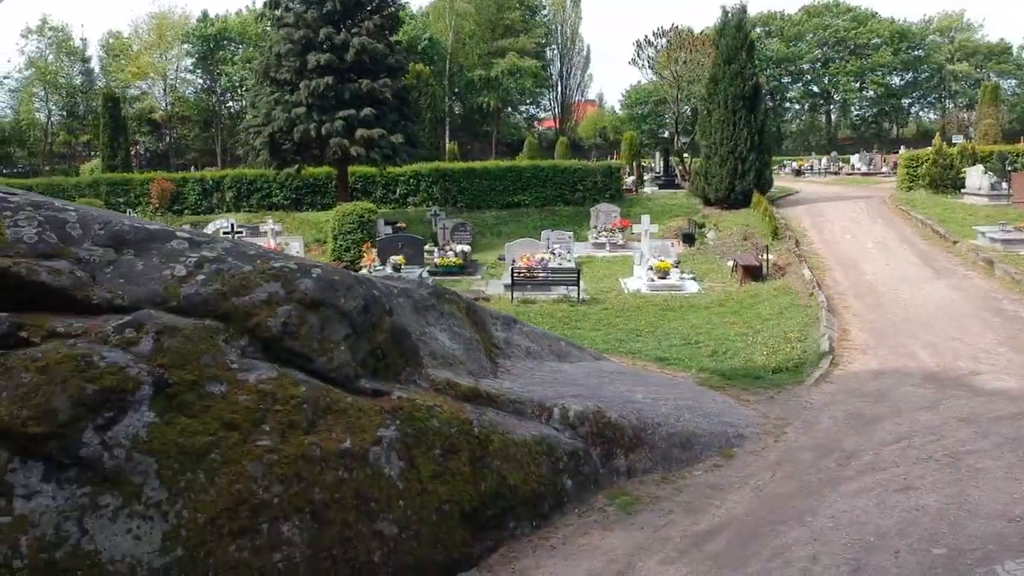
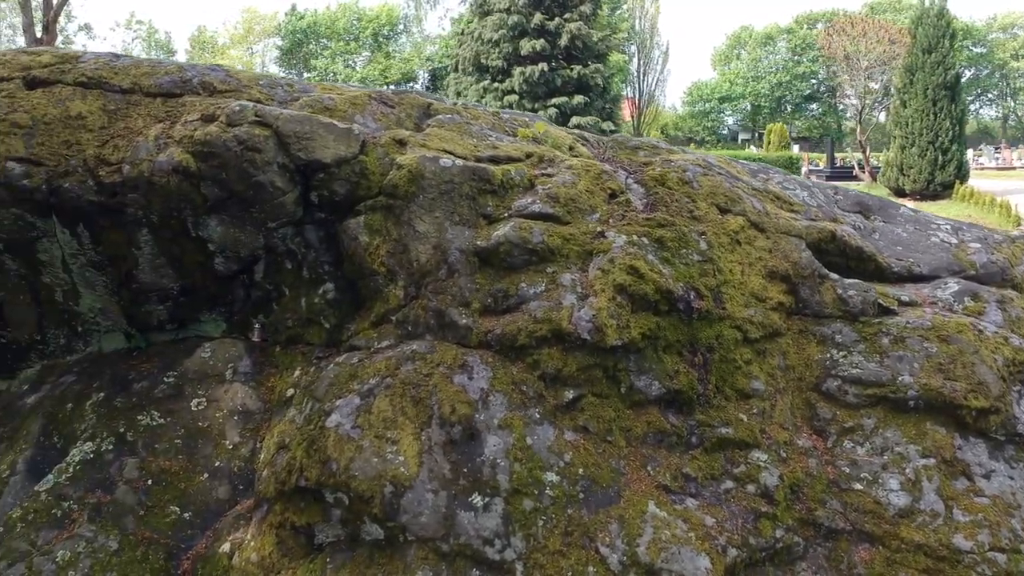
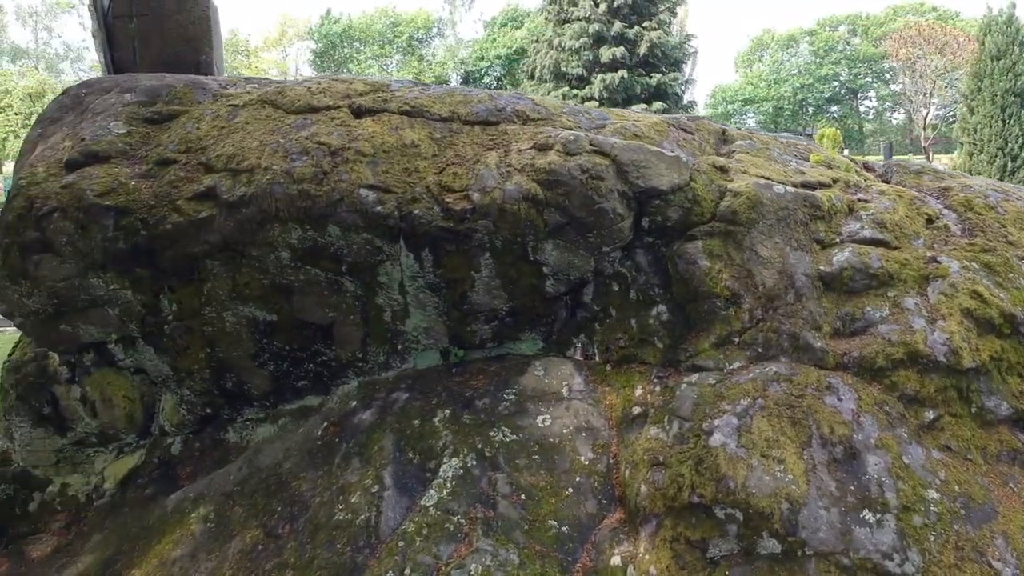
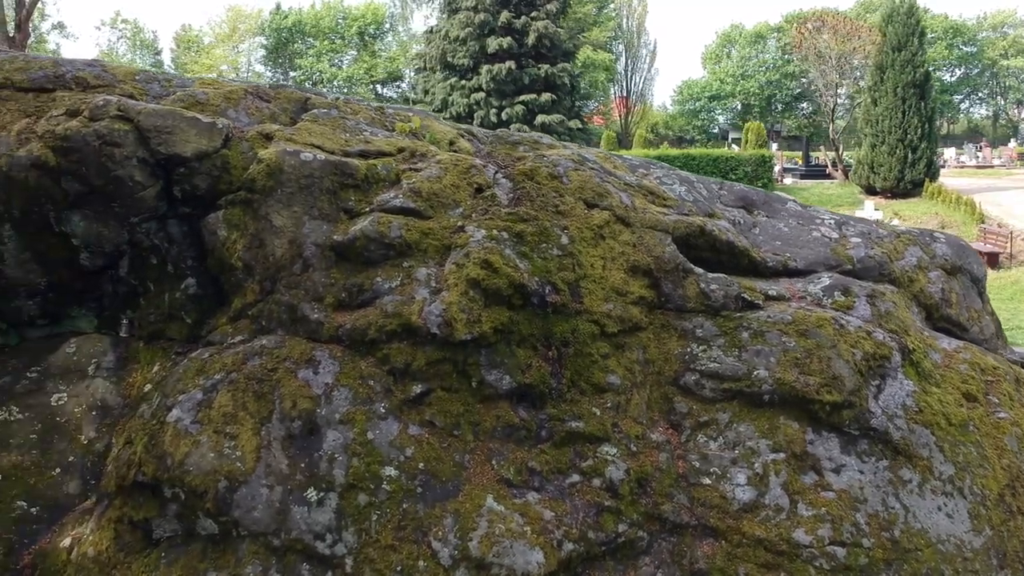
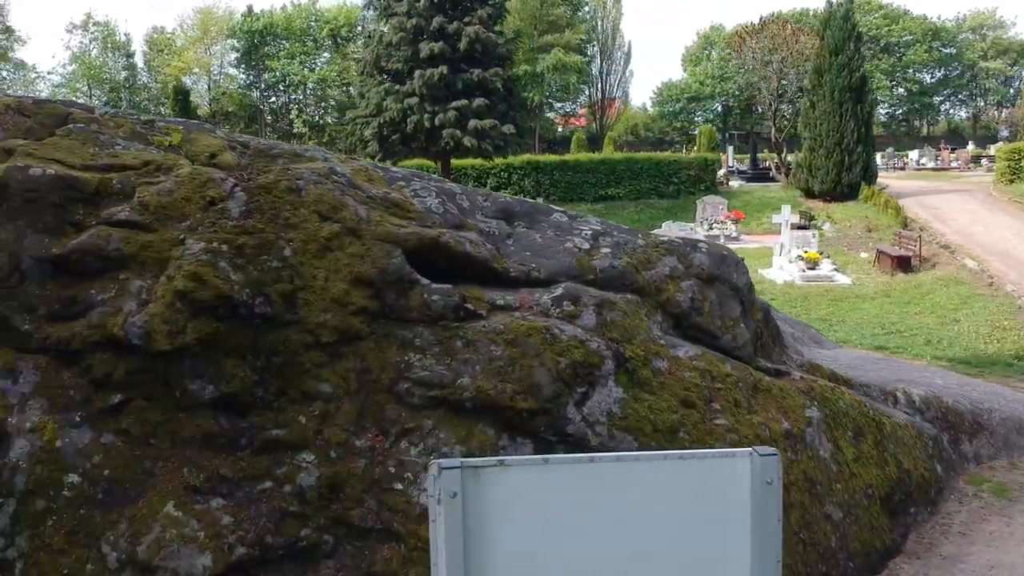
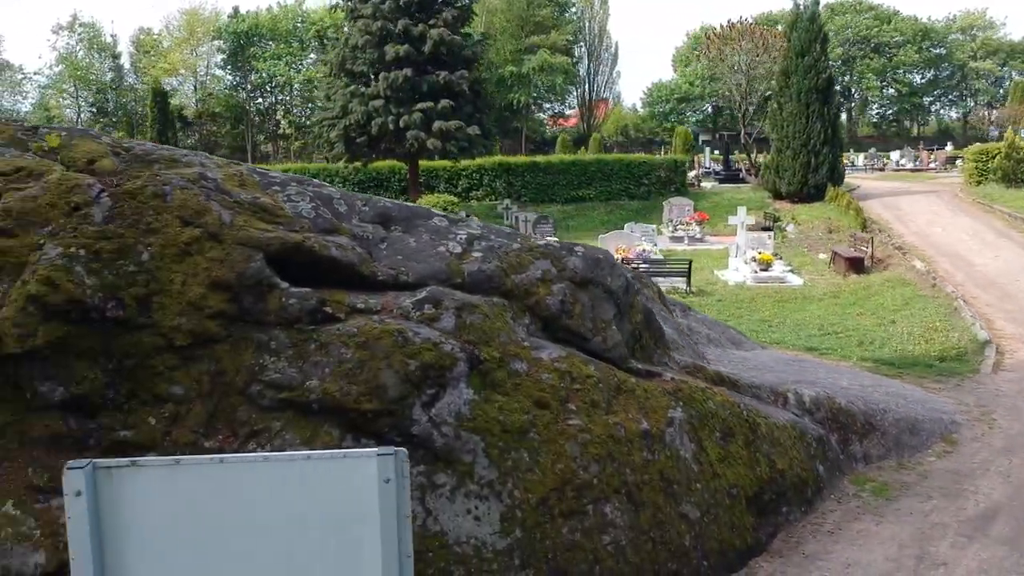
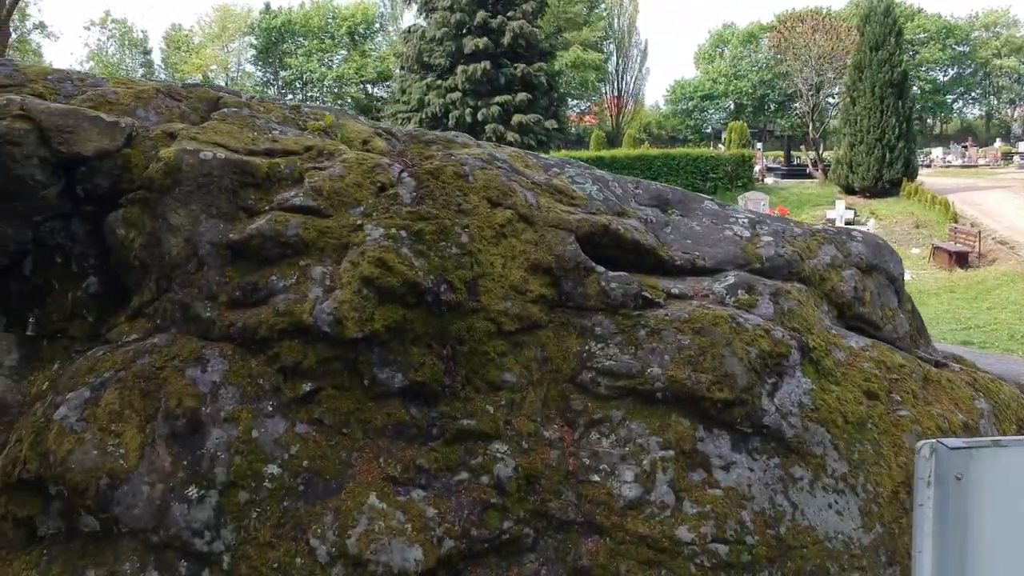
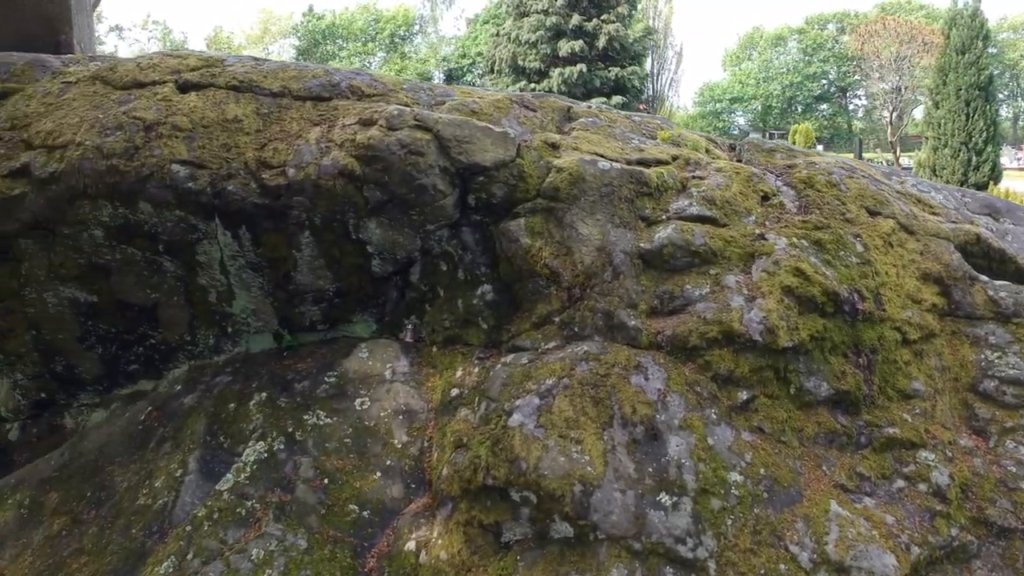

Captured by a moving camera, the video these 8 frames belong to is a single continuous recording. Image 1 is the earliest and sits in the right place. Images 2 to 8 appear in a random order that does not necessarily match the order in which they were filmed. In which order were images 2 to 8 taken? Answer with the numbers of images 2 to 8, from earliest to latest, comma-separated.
6, 5, 7, 4, 2, 8, 3
